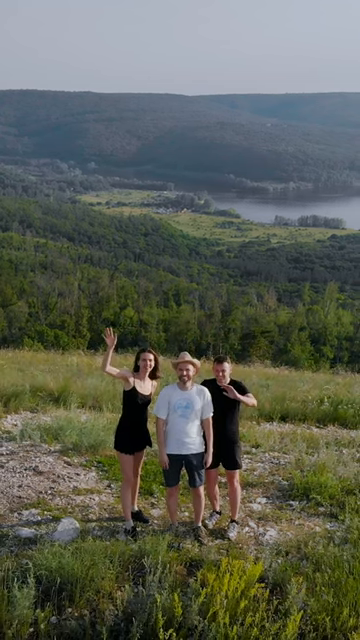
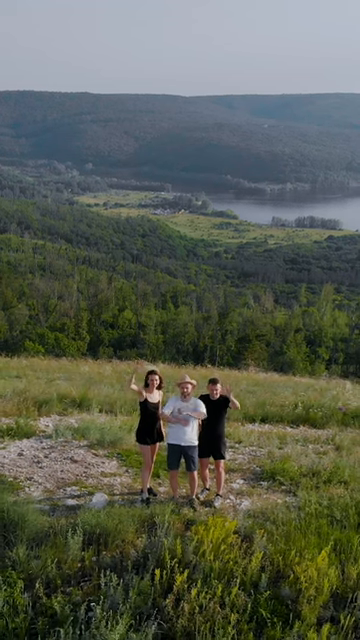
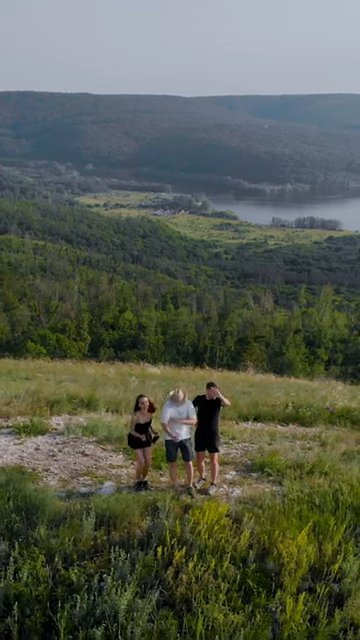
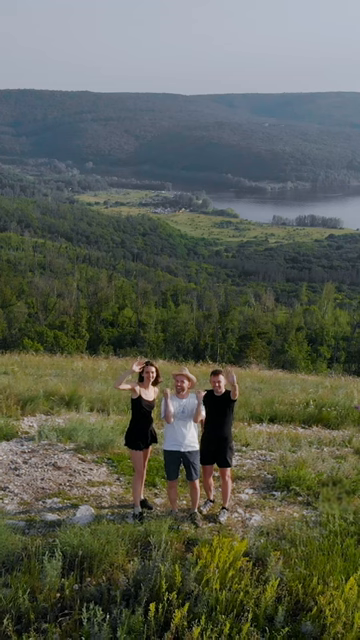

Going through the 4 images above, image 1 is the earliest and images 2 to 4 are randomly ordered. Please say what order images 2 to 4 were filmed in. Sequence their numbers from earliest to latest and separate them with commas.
4, 2, 3
